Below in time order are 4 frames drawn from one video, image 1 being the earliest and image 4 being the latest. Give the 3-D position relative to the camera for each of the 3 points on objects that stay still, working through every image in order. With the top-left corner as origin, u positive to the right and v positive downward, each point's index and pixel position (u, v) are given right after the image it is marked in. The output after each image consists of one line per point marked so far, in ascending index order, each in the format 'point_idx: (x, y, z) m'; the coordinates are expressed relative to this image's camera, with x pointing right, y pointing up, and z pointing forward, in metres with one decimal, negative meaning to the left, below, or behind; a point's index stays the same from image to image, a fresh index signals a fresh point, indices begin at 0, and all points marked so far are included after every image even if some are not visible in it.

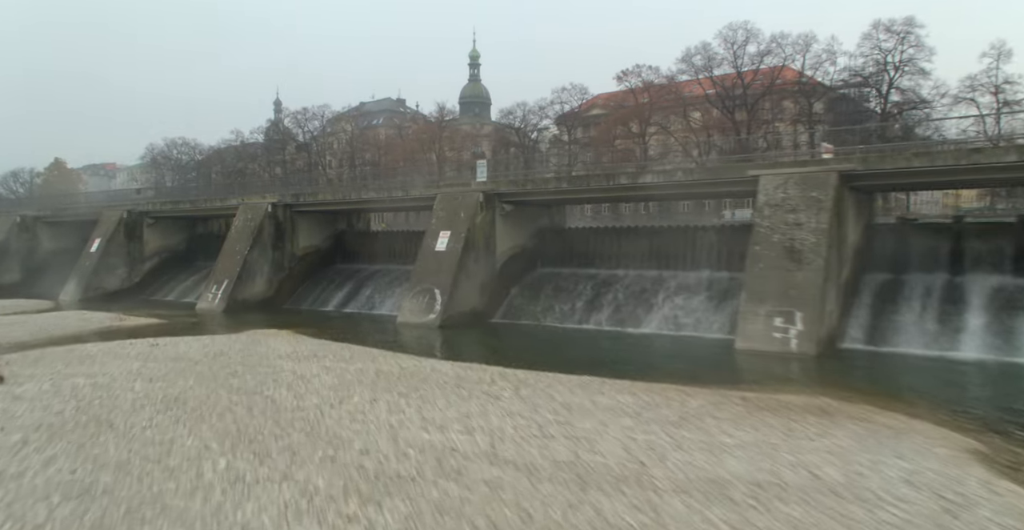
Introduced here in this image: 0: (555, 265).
0: (+1.2, -0.1, +17.8) m
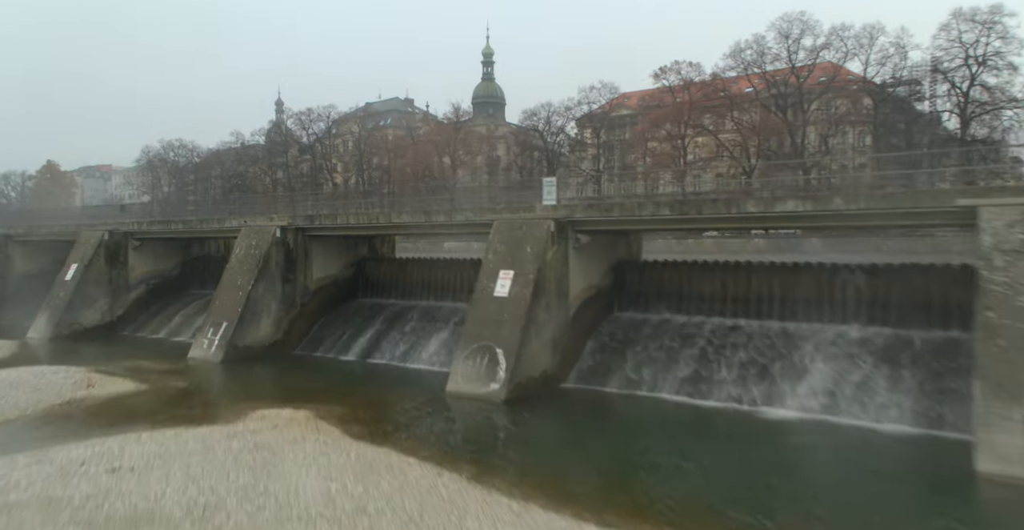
0: (+2.8, -1.0, +14.1) m
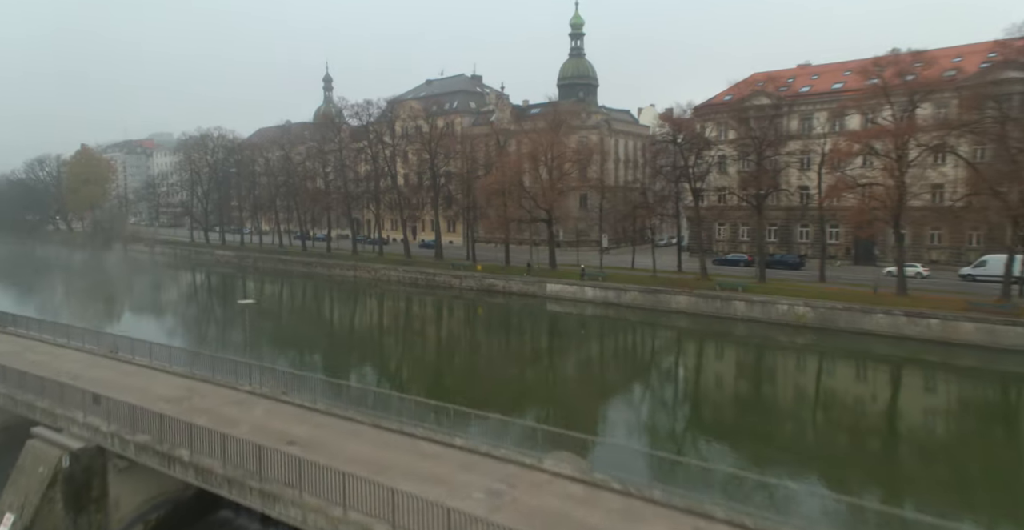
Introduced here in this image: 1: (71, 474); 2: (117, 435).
0: (+7.5, -6.0, +3.8) m
1: (-8.1, -3.8, +11.8) m
2: (-7.2, -3.1, +11.7) m
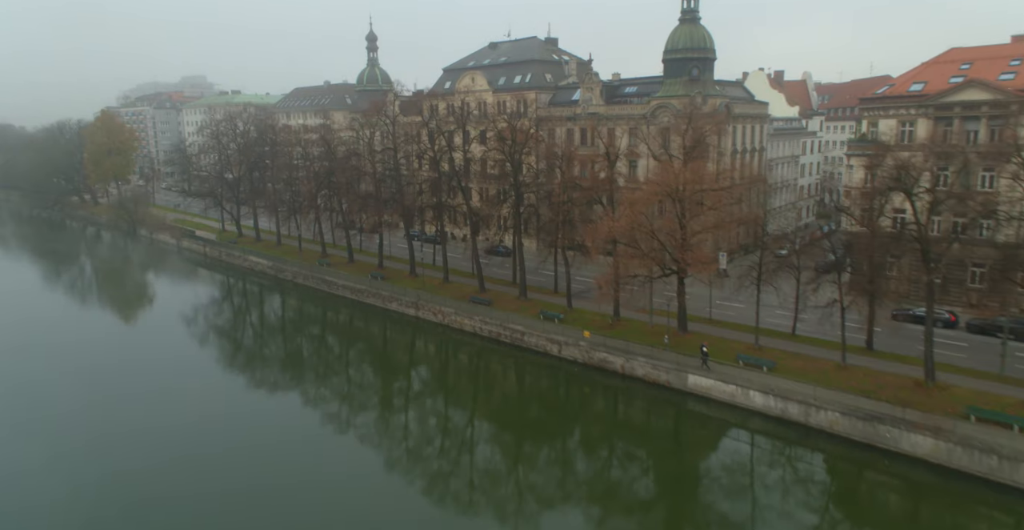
0: (+11.0, -12.8, -6.2) m
1: (-4.1, -9.8, +2.4) m
2: (-3.2, -9.1, +2.2) m
